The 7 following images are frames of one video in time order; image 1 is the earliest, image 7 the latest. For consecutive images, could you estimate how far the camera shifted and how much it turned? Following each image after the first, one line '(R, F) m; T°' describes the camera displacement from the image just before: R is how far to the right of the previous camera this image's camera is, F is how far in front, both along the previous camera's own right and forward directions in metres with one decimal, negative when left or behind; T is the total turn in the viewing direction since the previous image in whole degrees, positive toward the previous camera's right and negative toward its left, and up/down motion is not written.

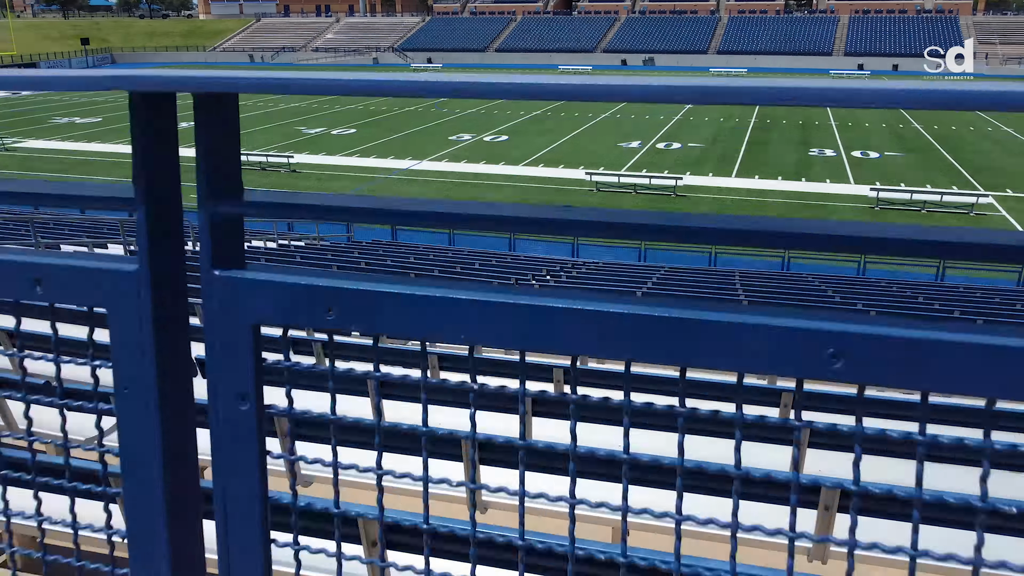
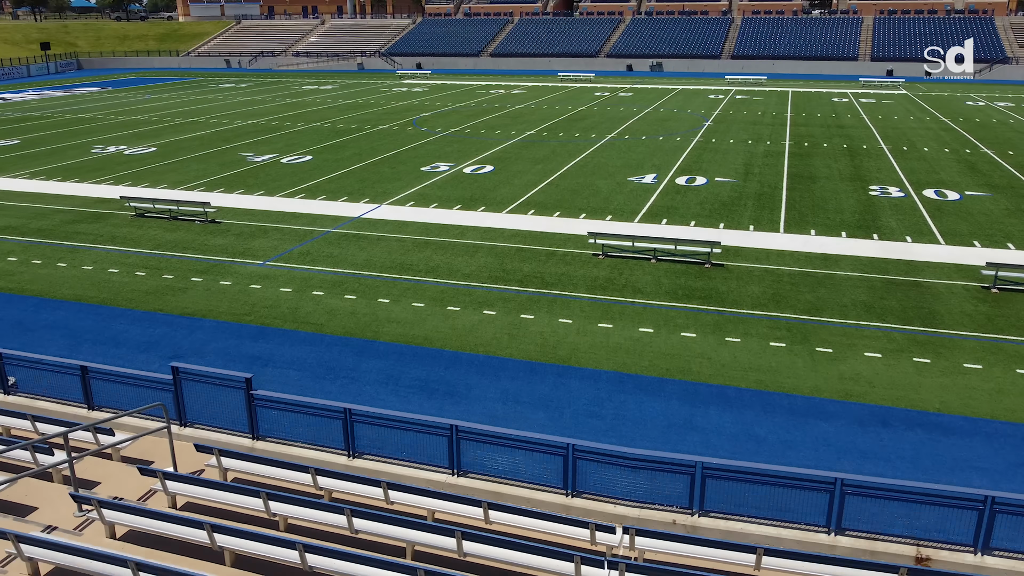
(+0.5, +4.8) m; 0°
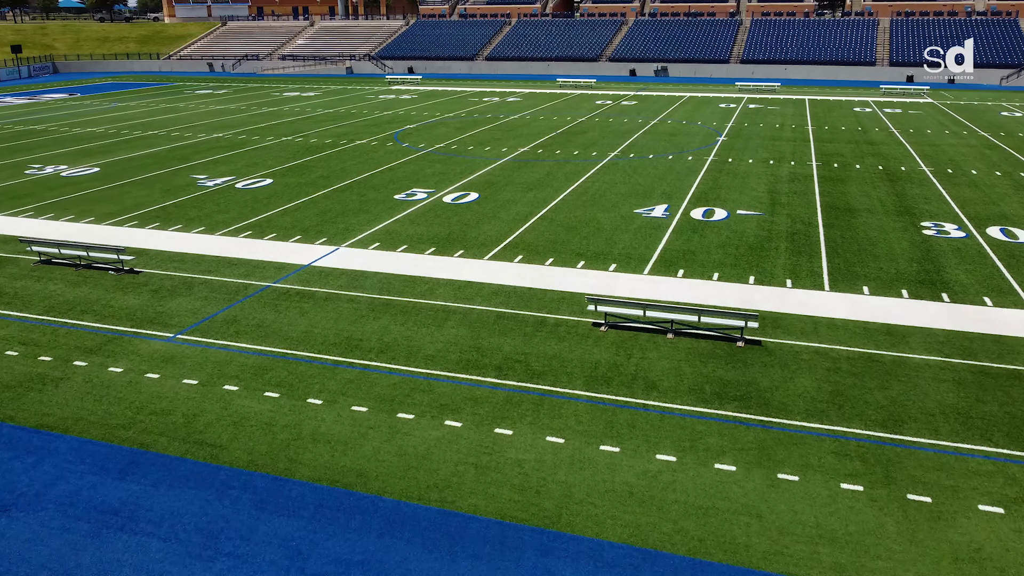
(+0.4, +3.0) m; 0°
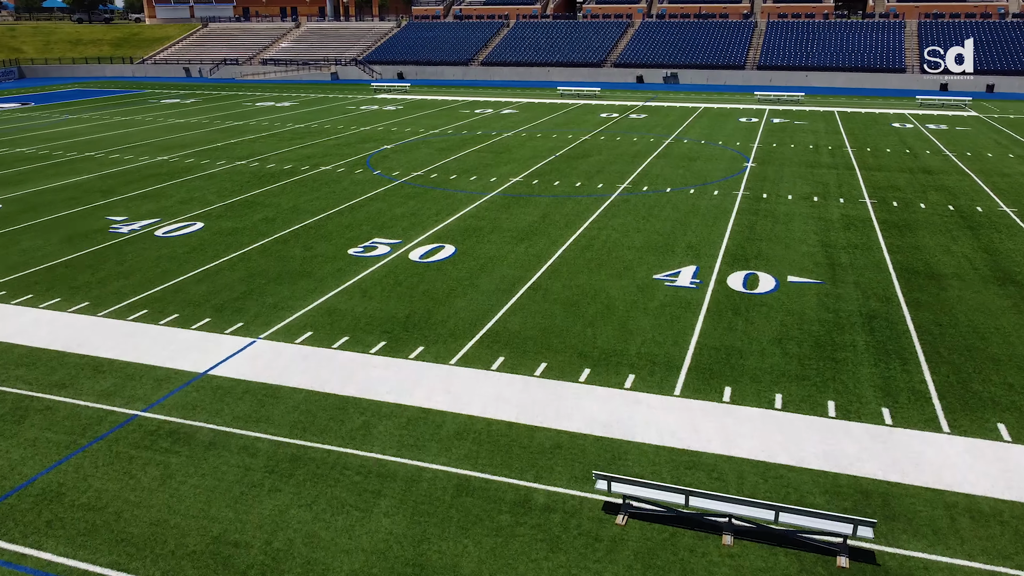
(+0.4, +4.1) m; 0°
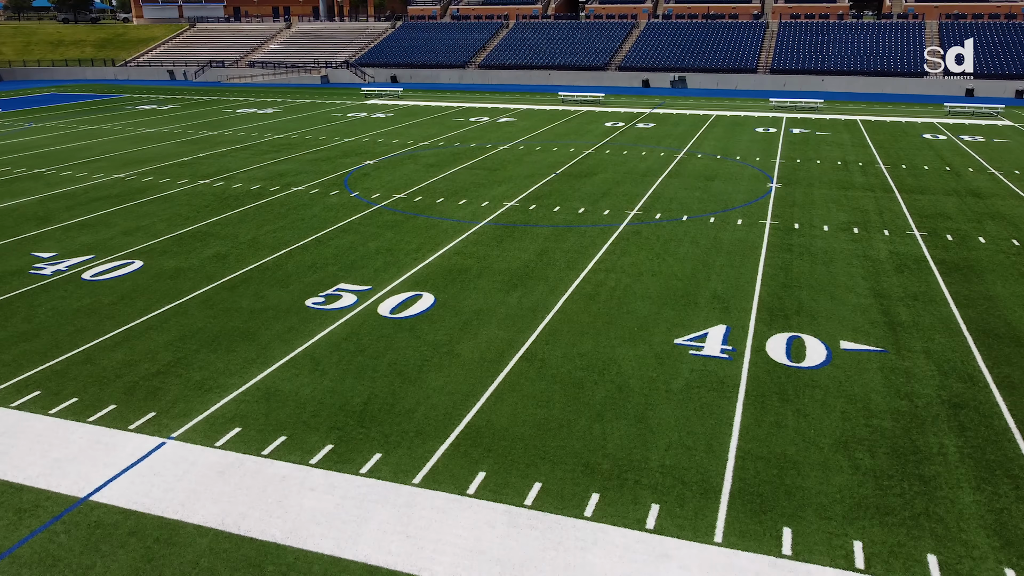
(+0.2, +2.6) m; 0°
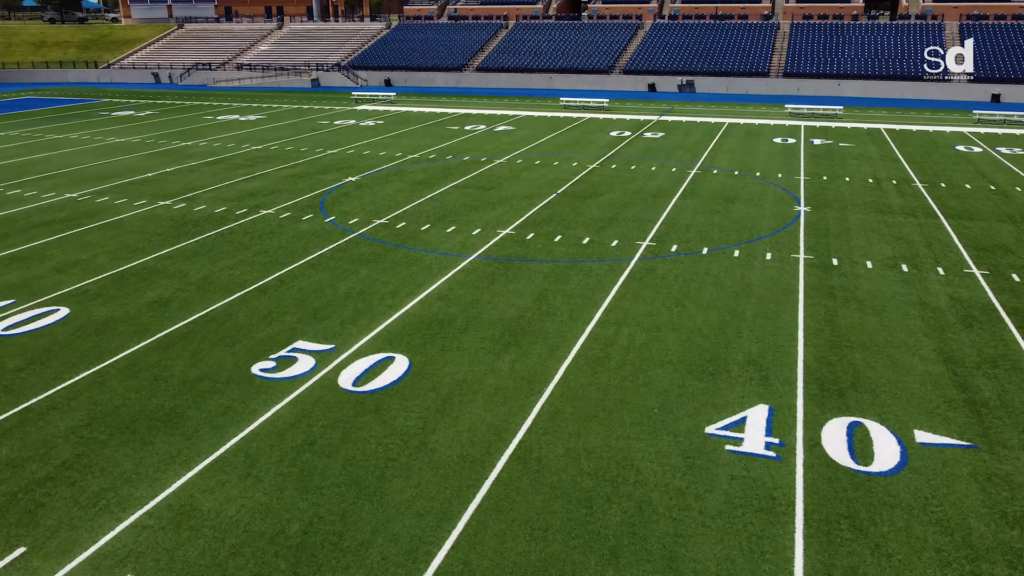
(+0.2, +2.3) m; 0°
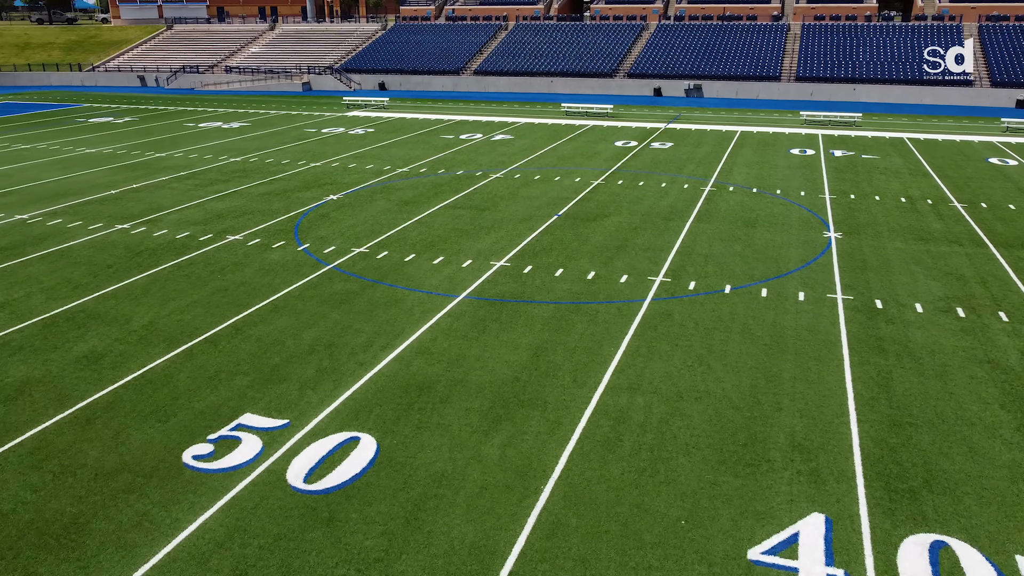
(+0.1, +2.0) m; 0°
